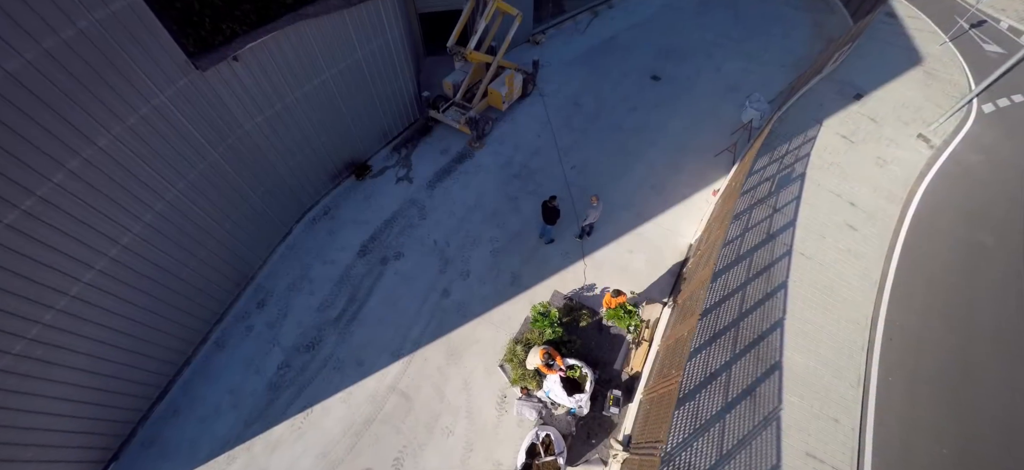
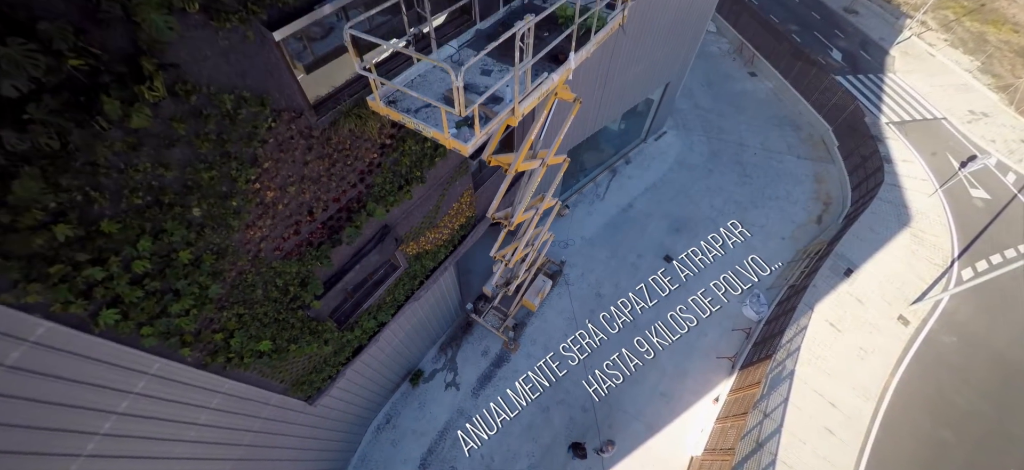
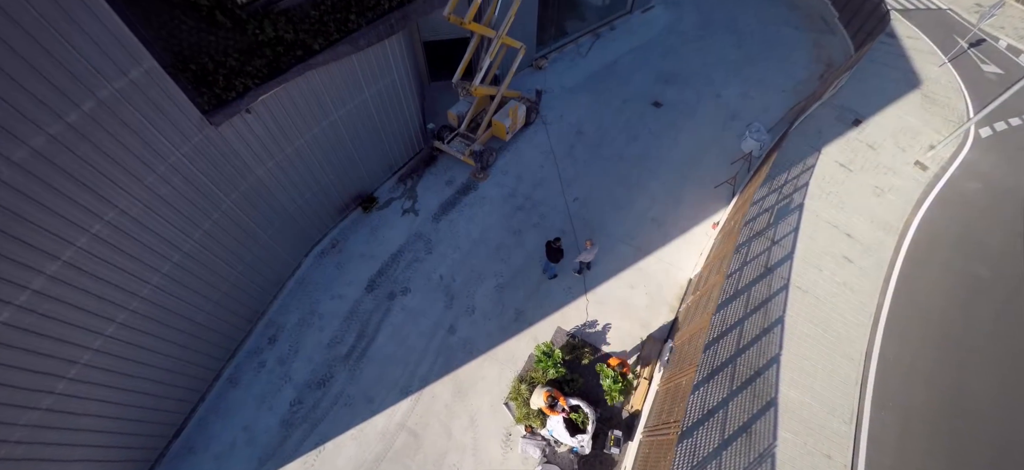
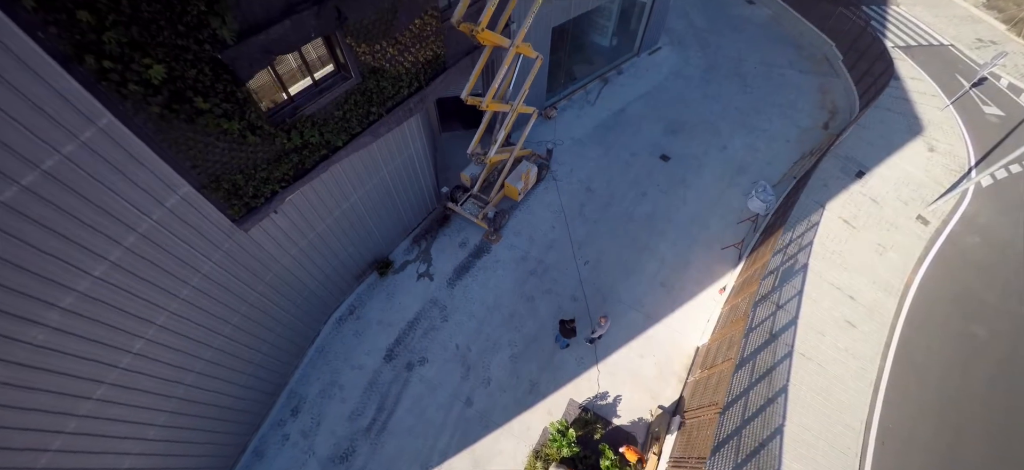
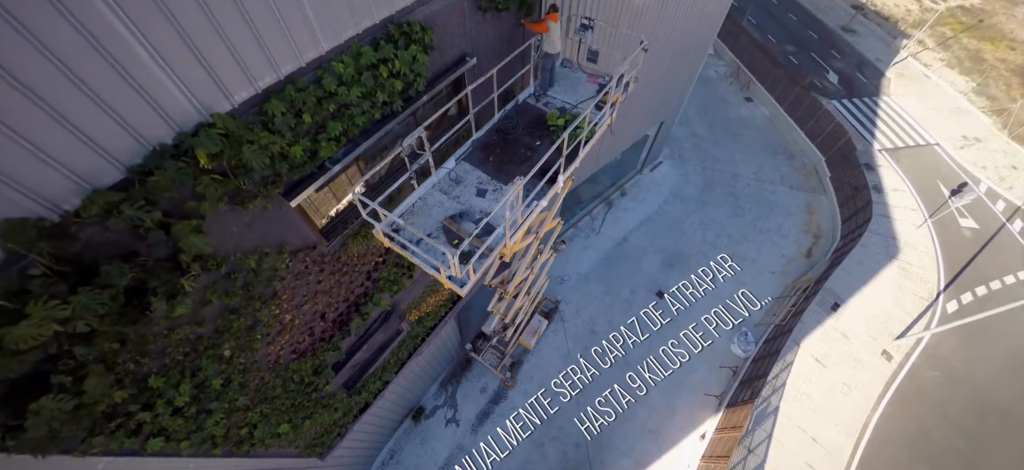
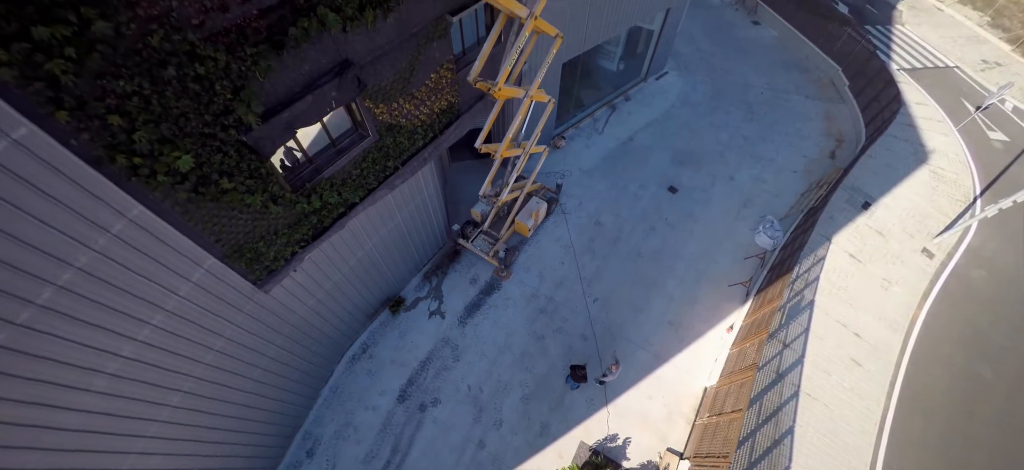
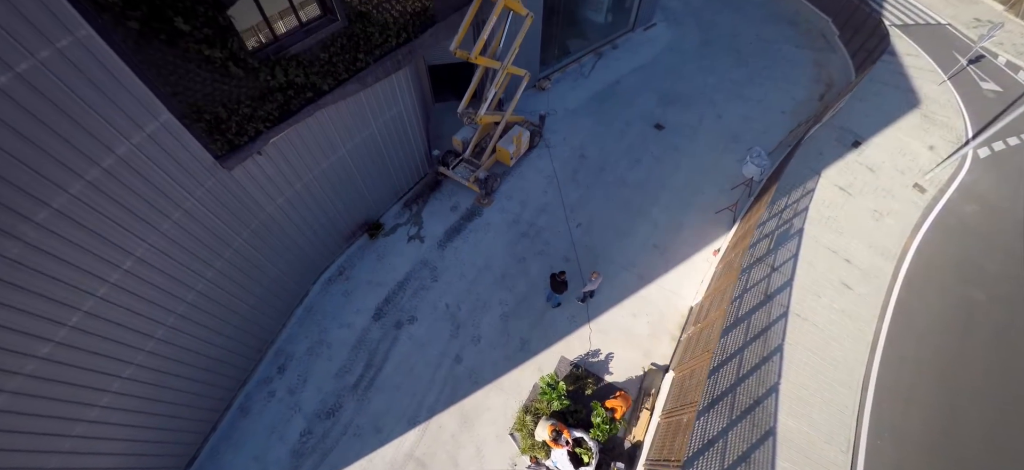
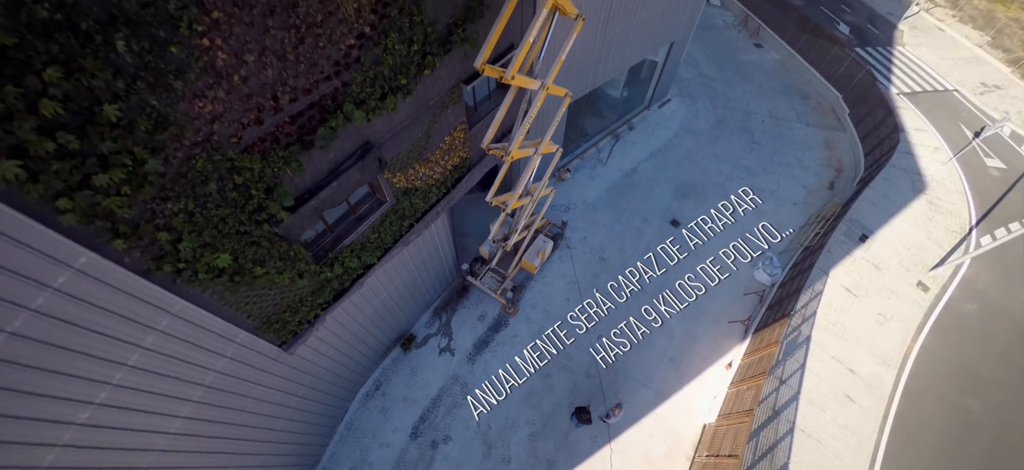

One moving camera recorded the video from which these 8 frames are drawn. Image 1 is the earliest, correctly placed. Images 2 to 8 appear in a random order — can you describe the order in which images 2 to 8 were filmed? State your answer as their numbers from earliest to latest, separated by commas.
3, 7, 4, 6, 8, 2, 5
